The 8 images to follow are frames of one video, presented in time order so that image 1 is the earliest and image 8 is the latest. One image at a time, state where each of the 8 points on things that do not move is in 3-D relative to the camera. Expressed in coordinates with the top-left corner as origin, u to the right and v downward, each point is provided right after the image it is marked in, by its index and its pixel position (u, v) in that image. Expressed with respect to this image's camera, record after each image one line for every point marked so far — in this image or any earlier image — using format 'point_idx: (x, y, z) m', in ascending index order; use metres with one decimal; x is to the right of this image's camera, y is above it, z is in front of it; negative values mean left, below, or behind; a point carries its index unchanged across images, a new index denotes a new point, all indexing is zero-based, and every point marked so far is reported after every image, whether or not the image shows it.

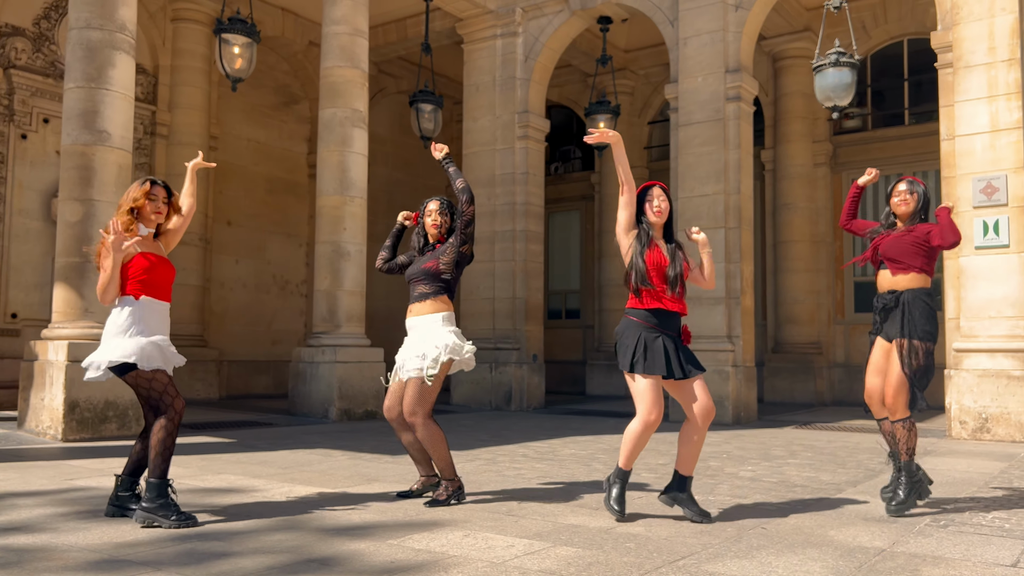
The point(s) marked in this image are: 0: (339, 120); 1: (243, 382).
0: (-2.6, +2.5, +12.2) m
1: (-5.4, -1.9, +16.6) m
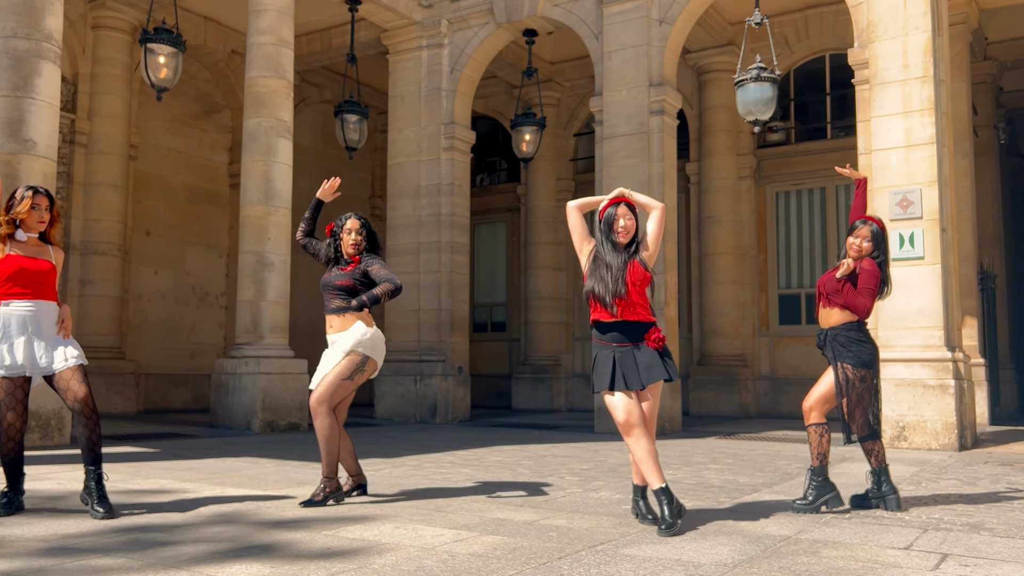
0: (-3.6, +2.3, +11.9) m
1: (-6.9, -2.1, +16.0) m
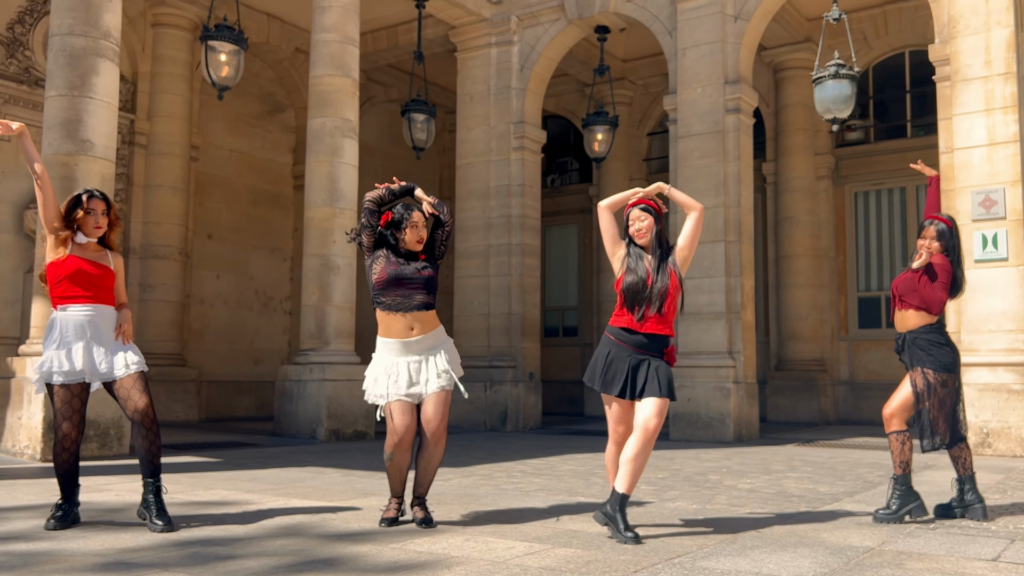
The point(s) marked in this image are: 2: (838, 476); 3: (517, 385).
0: (-2.6, +2.3, +11.9) m
1: (-5.5, -2.2, +16.2) m
2: (+3.2, -1.8, +7.9) m
3: (+0.1, -1.6, +13.6) m
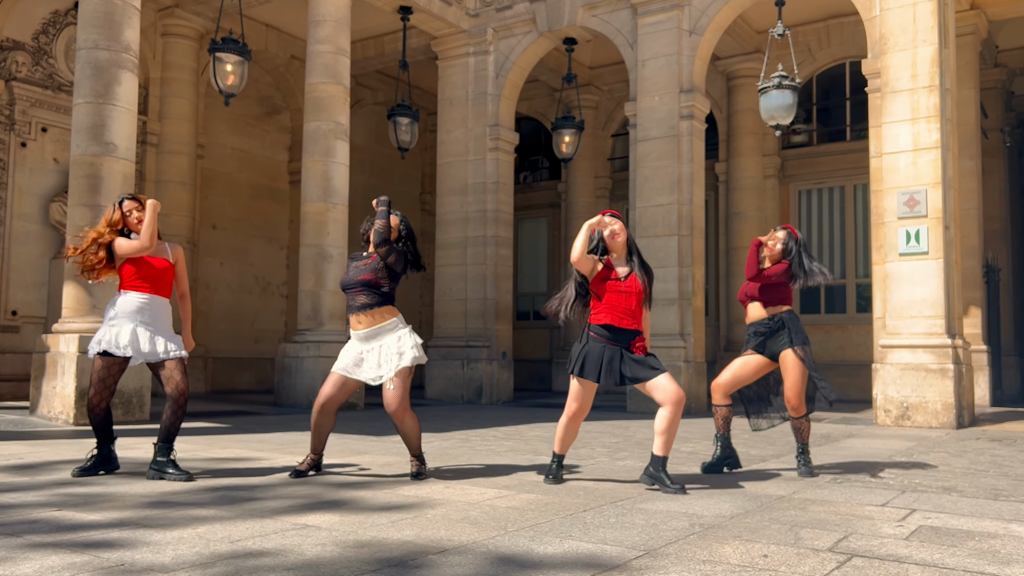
0: (-3.0, +2.5, +13.1) m
1: (-6.1, -1.9, +17.4) m
2: (+2.9, -1.7, +9.4) m
3: (-0.4, -1.4, +14.9) m
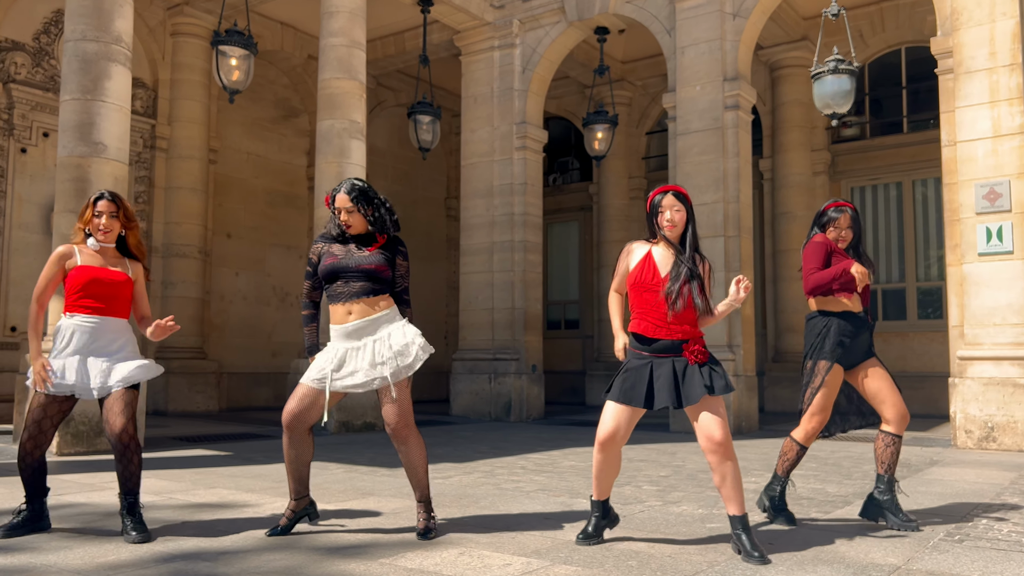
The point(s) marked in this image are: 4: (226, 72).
0: (-2.6, +2.3, +12.2) m
1: (-5.4, -2.1, +16.5) m
2: (+3.2, -1.8, +8.2) m
3: (+0.1, -1.5, +13.8) m
4: (-3.9, +3.0, +11.2) m
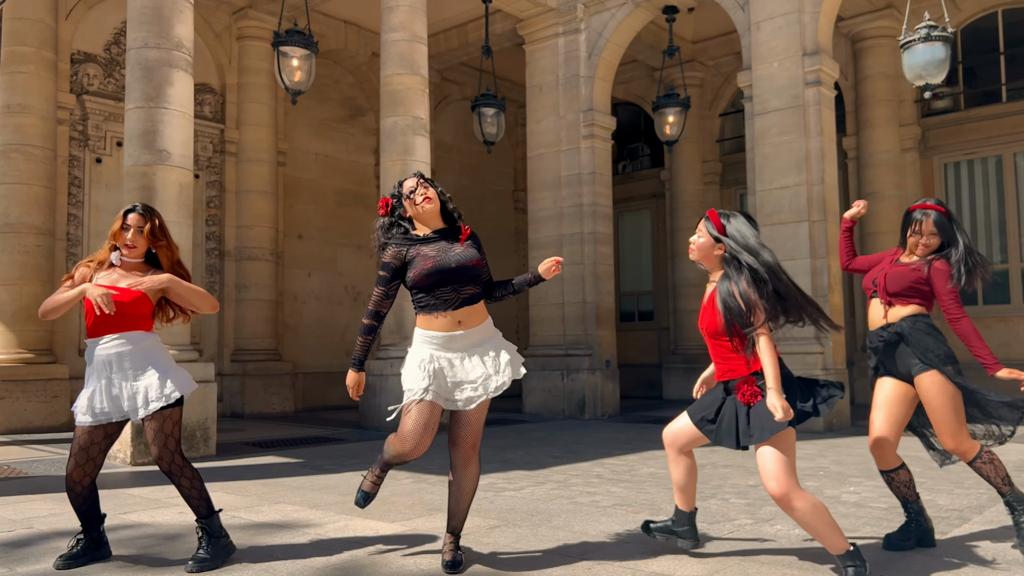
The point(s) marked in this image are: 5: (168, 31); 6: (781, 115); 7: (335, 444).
0: (-1.6, +2.3, +11.9) m
1: (-3.9, -2.1, +16.6) m
2: (+3.9, -1.7, +7.5) m
3: (+1.4, -1.4, +13.4) m
4: (-3.0, +2.9, +11.1) m
5: (-3.9, +2.9, +9.2) m
6: (+3.8, +2.4, +11.5) m
7: (-2.2, -2.0, +10.4) m
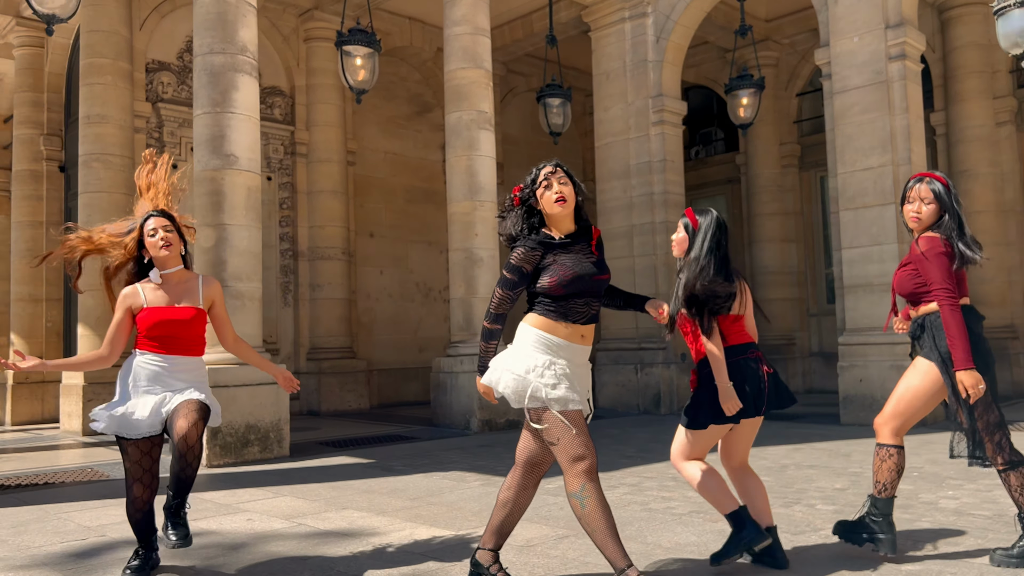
0: (-0.7, +2.4, +11.8) m
1: (-2.4, -2.1, +16.7) m
2: (+4.5, -1.5, +6.9) m
3: (+2.5, -1.3, +13.0) m
4: (-2.2, +2.9, +11.1) m
5: (-3.2, +2.9, +9.3) m
6: (+4.7, +2.6, +10.9) m
7: (-1.3, -2.0, +10.4) m
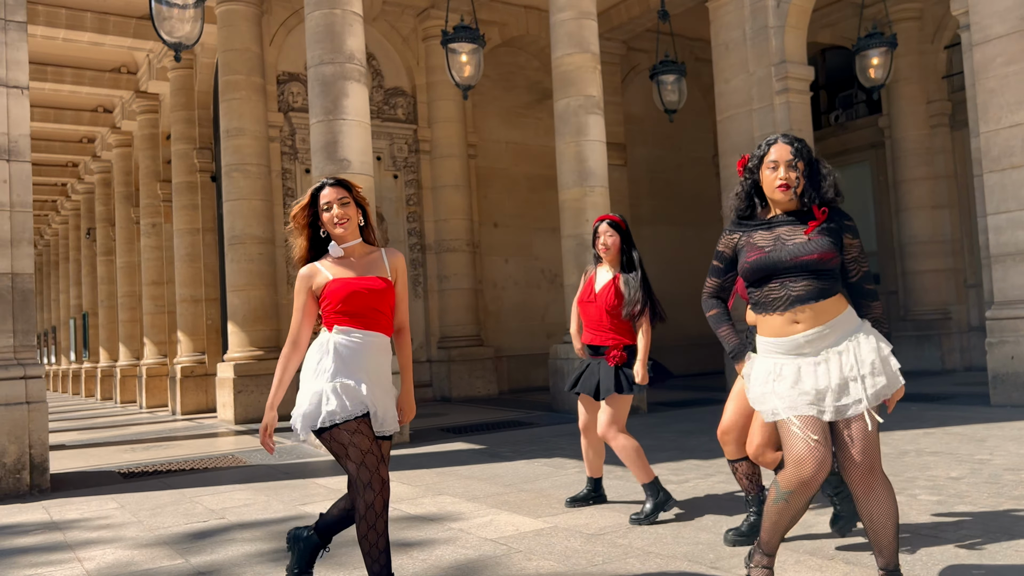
0: (+0.9, +2.6, +11.8) m
1: (+0.2, -1.8, +17.0) m
2: (+5.3, -1.3, +6.1) m
3: (+4.4, -0.9, +12.5) m
4: (-0.7, +3.0, +11.3) m
5: (-2.1, +2.9, +9.8) m
6: (+6.0, +3.0, +9.9) m
7: (+0.2, -1.8, +10.6) m
